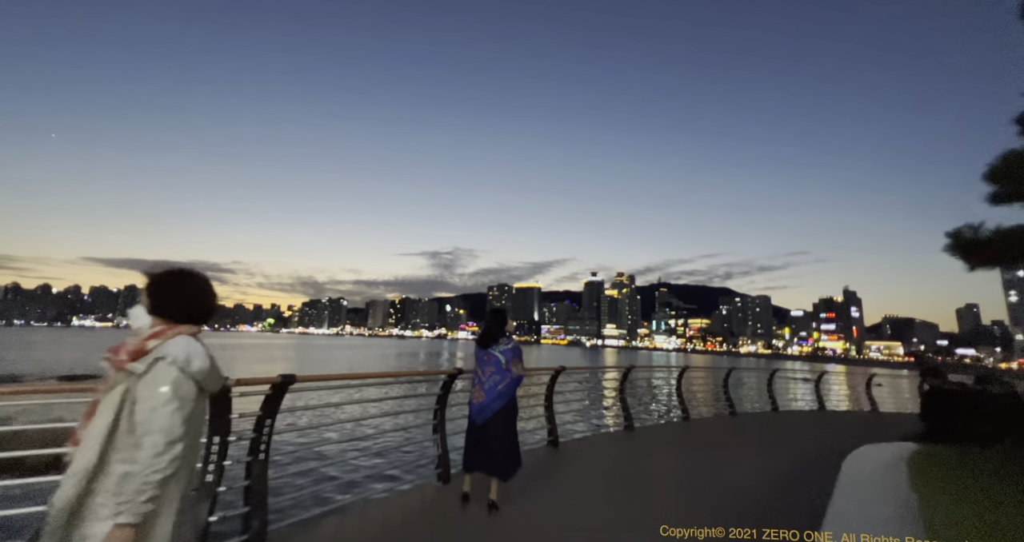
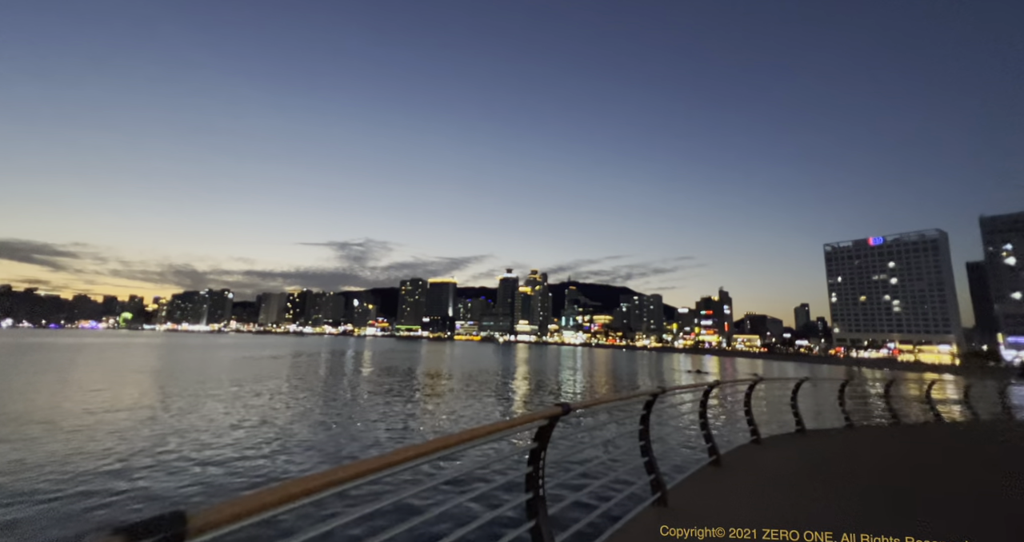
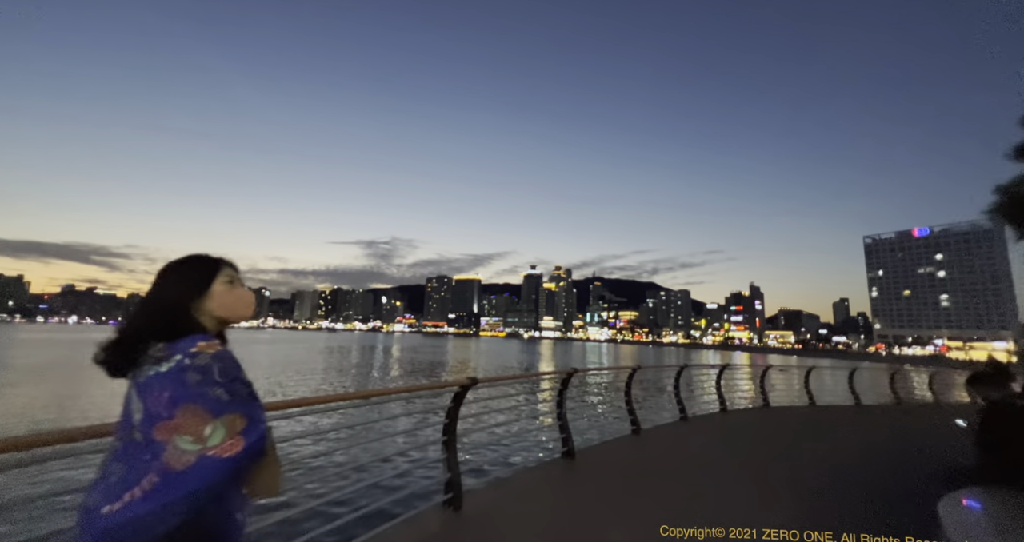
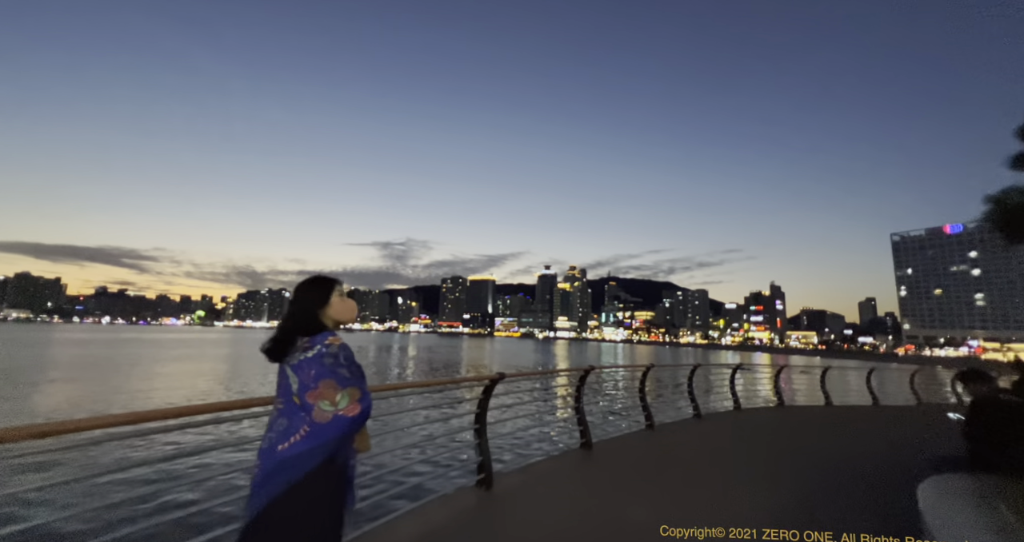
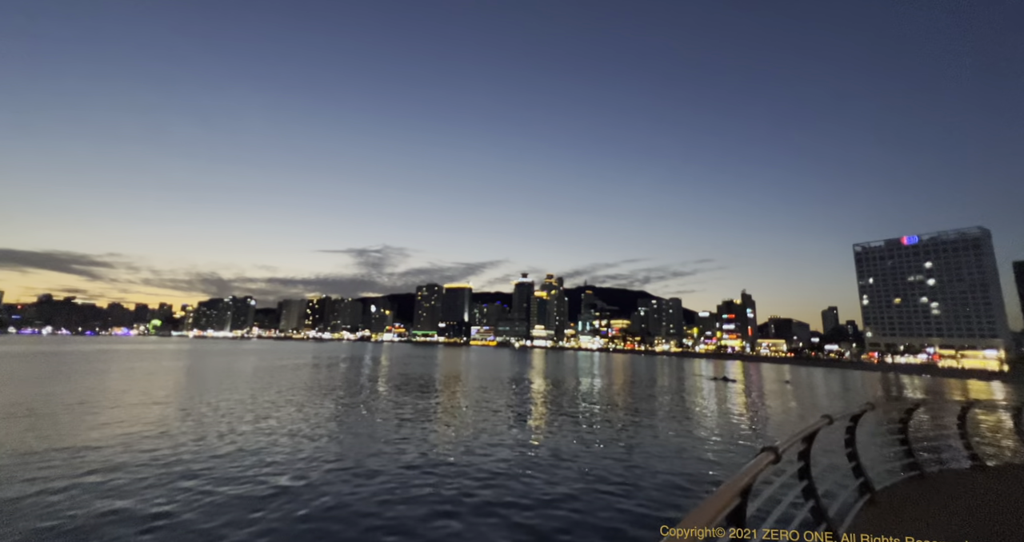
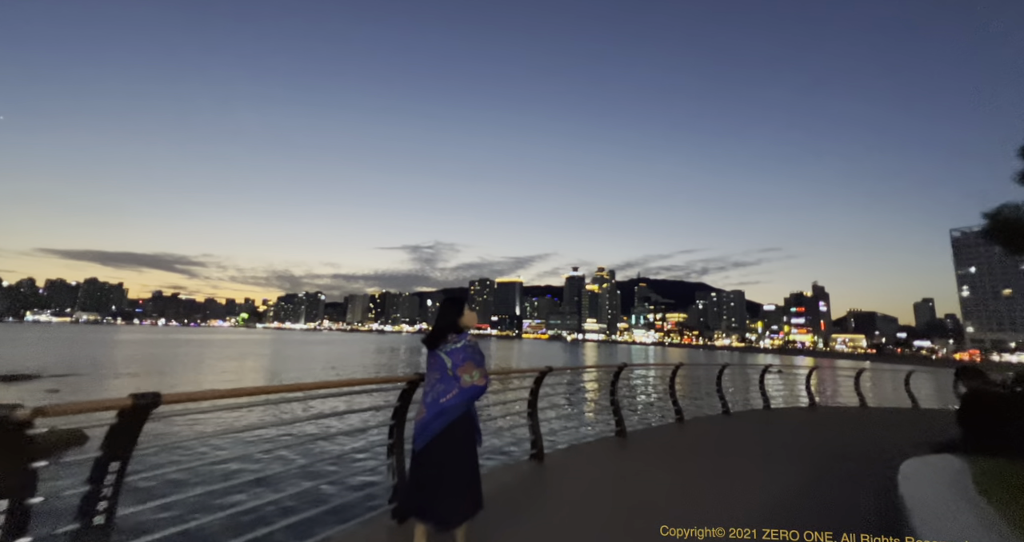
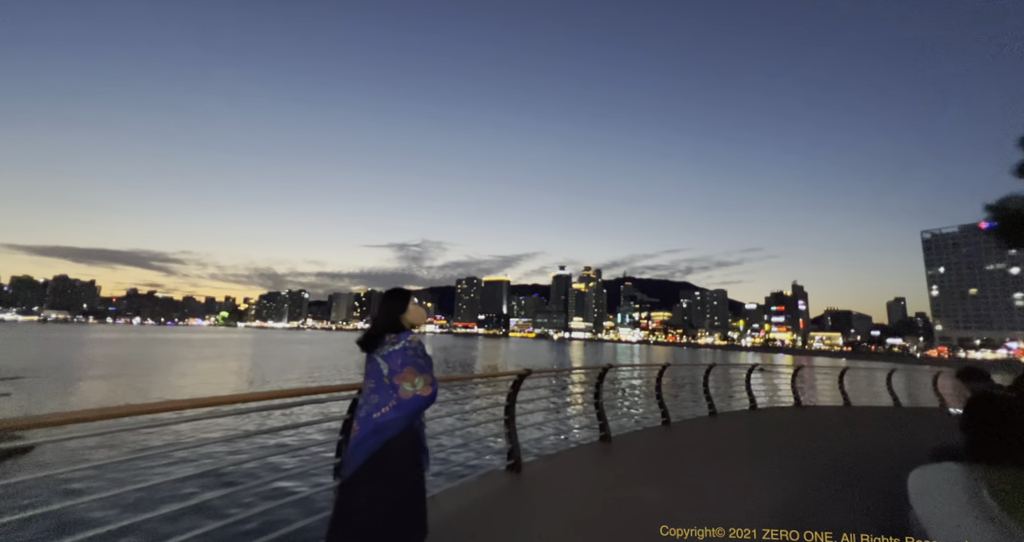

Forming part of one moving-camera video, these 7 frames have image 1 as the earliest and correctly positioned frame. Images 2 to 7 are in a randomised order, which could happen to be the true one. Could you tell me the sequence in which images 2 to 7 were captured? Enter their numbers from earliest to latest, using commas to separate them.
6, 7, 4, 3, 2, 5
